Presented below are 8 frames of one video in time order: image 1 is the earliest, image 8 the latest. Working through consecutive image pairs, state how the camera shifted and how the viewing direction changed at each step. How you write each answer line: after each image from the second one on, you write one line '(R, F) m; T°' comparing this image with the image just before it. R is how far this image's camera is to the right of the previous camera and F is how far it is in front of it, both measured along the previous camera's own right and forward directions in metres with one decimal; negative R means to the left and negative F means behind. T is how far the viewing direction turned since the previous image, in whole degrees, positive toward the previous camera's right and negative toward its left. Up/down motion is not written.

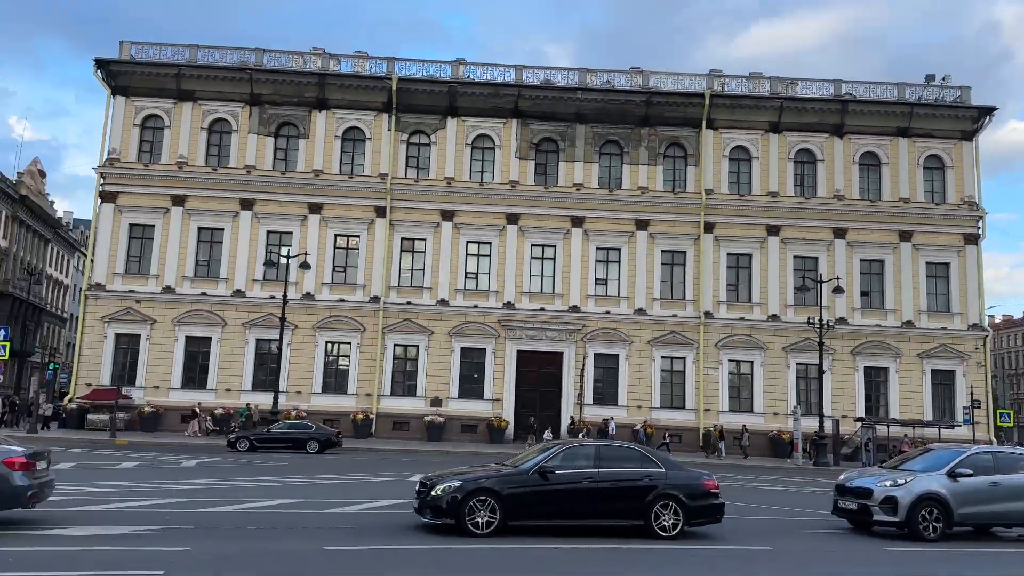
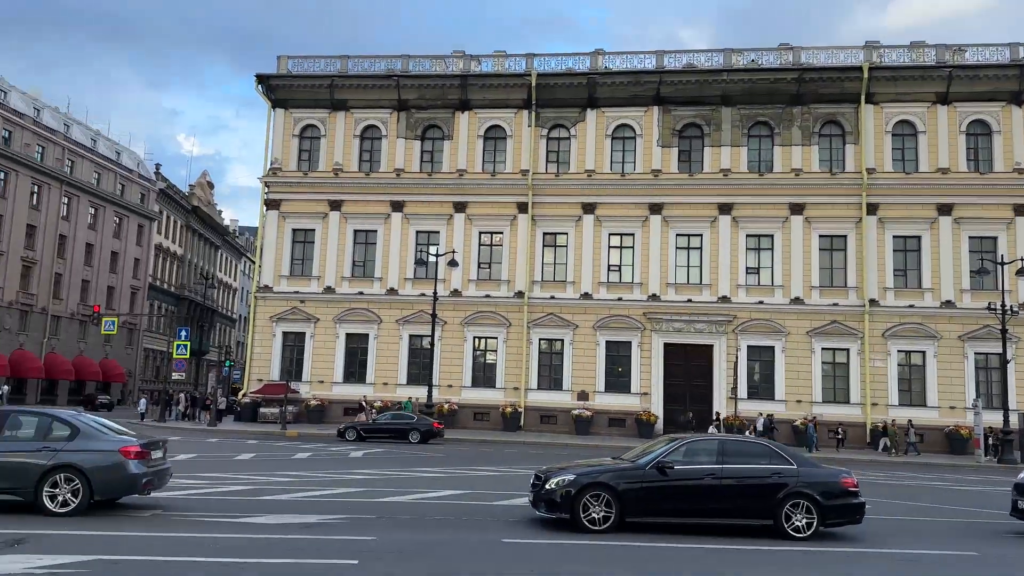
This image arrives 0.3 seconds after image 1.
(0.0, +0.5) m; -10°
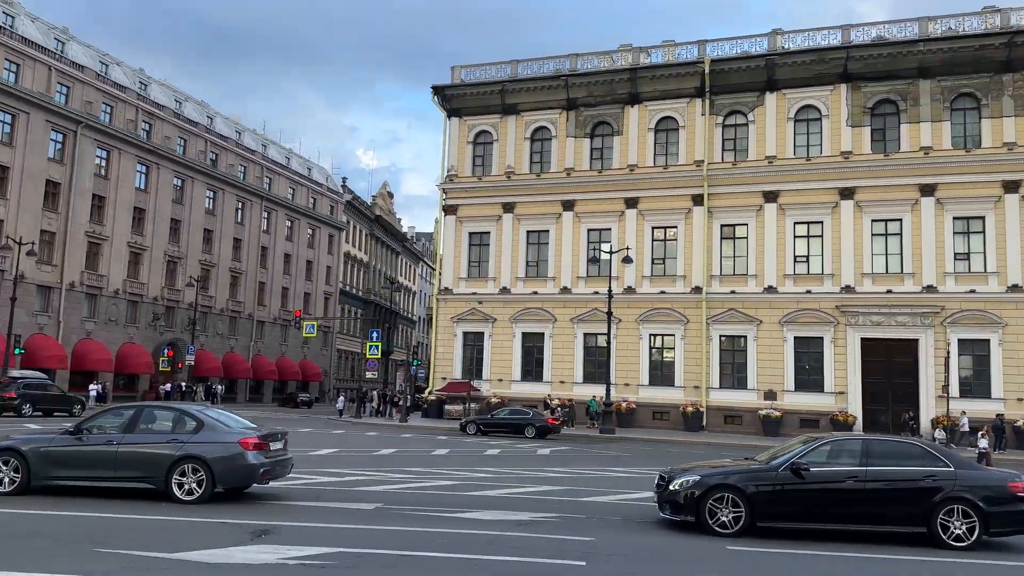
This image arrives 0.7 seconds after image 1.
(-0.8, +0.4) m; -12°
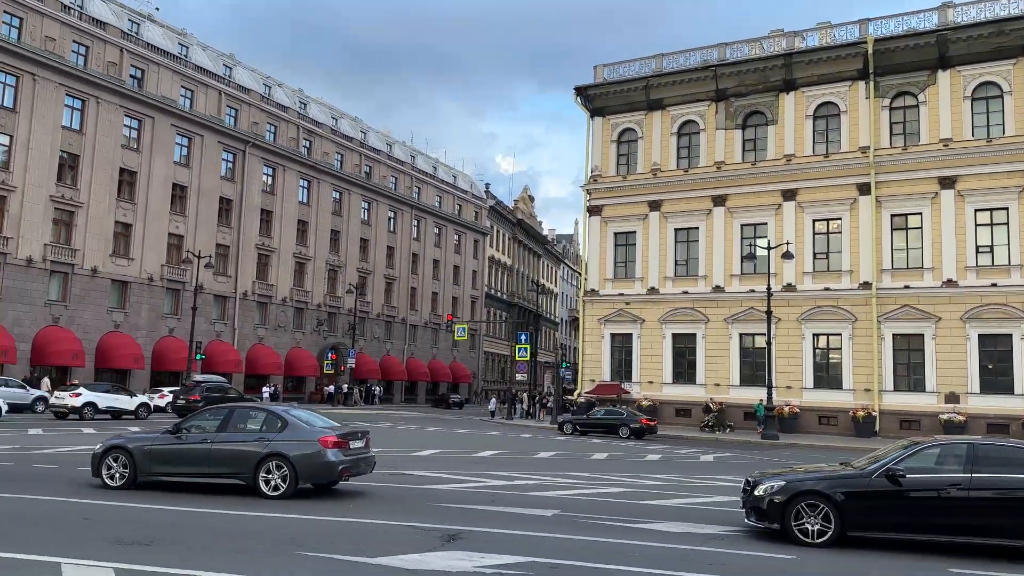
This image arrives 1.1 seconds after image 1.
(-0.6, +0.5) m; -10°
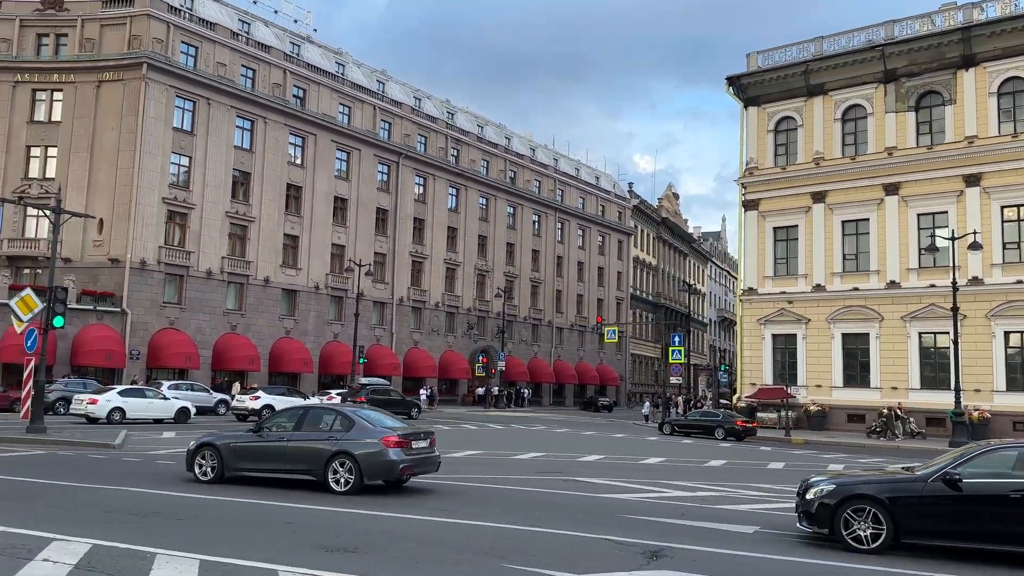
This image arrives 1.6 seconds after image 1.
(-0.7, +0.5) m; -10°
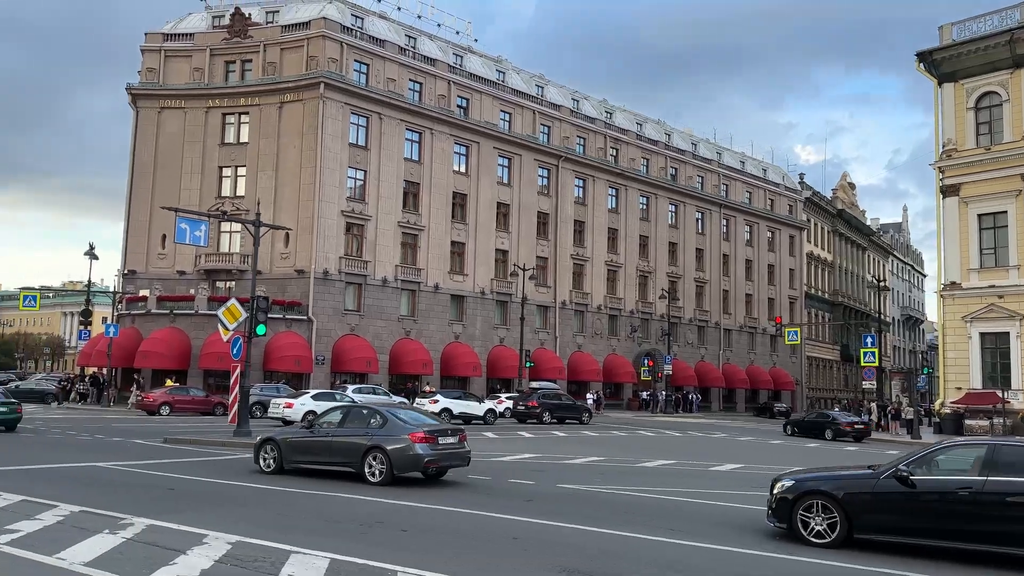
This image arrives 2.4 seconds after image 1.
(-0.9, +0.7) m; -11°
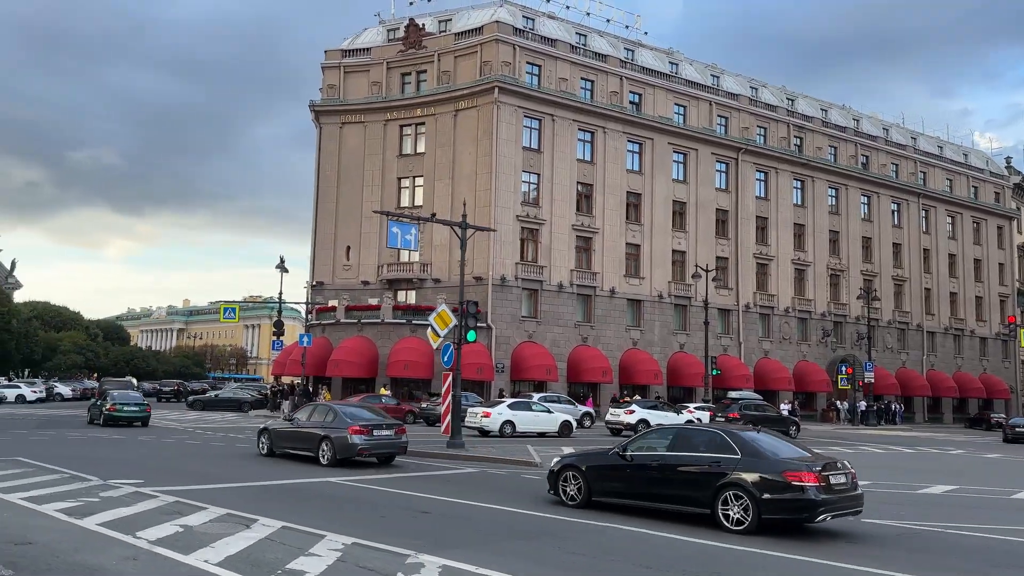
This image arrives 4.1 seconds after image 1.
(-1.9, +1.7) m; -10°
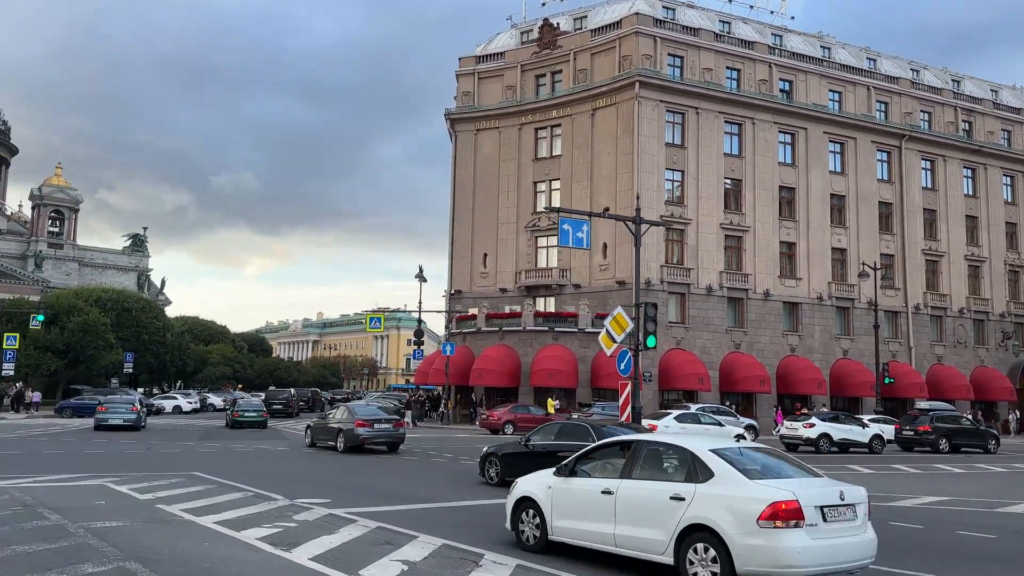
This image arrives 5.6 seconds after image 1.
(-1.5, +1.6) m; -8°
